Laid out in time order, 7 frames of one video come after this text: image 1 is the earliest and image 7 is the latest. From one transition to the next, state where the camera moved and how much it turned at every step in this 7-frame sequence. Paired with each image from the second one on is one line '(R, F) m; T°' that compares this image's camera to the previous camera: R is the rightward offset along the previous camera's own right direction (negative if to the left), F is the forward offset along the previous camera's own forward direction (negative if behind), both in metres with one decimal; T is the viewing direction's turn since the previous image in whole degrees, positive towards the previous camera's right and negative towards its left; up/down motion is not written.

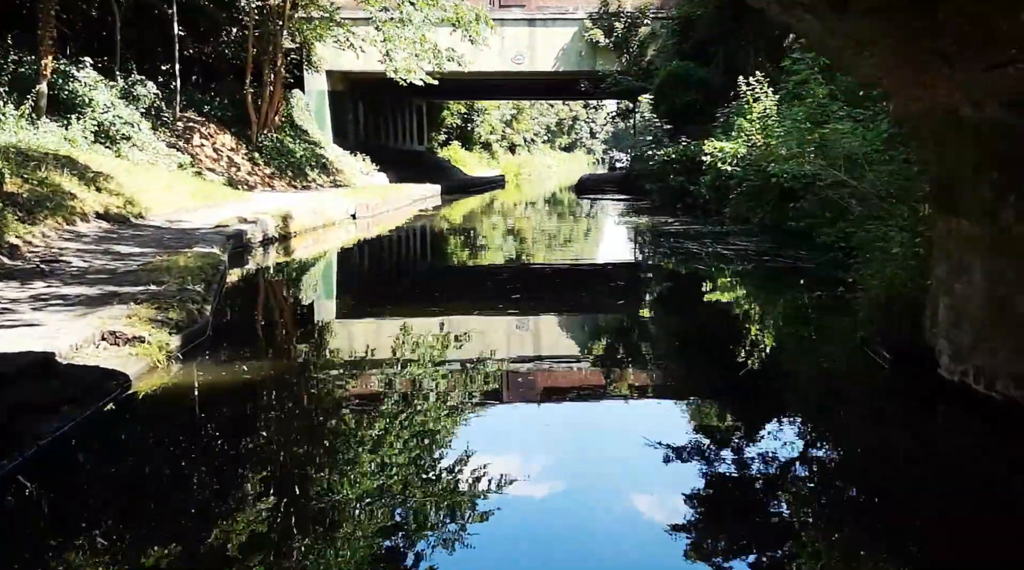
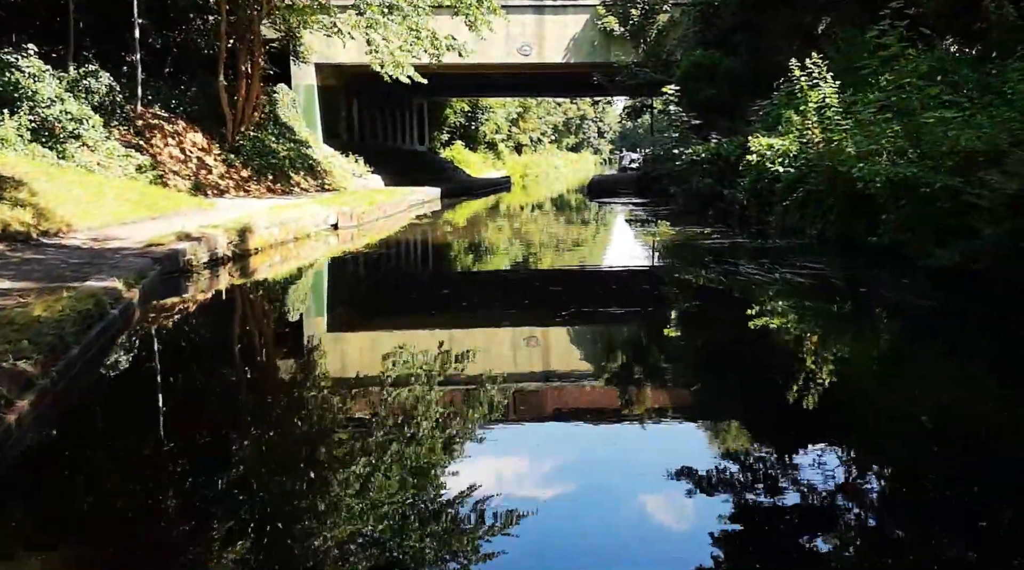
(0.0, +0.7) m; 0°
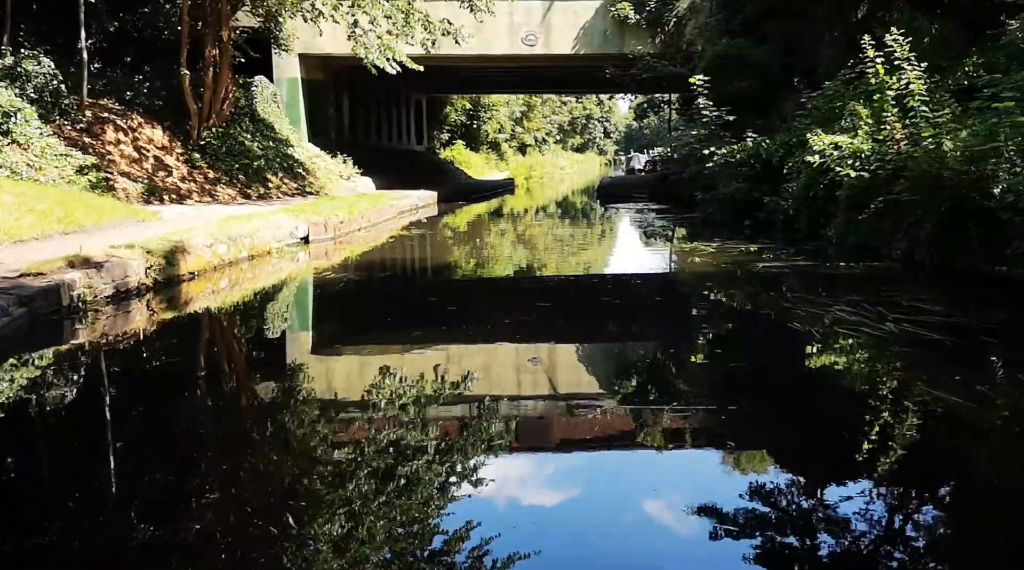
(0.0, +0.6) m; 0°
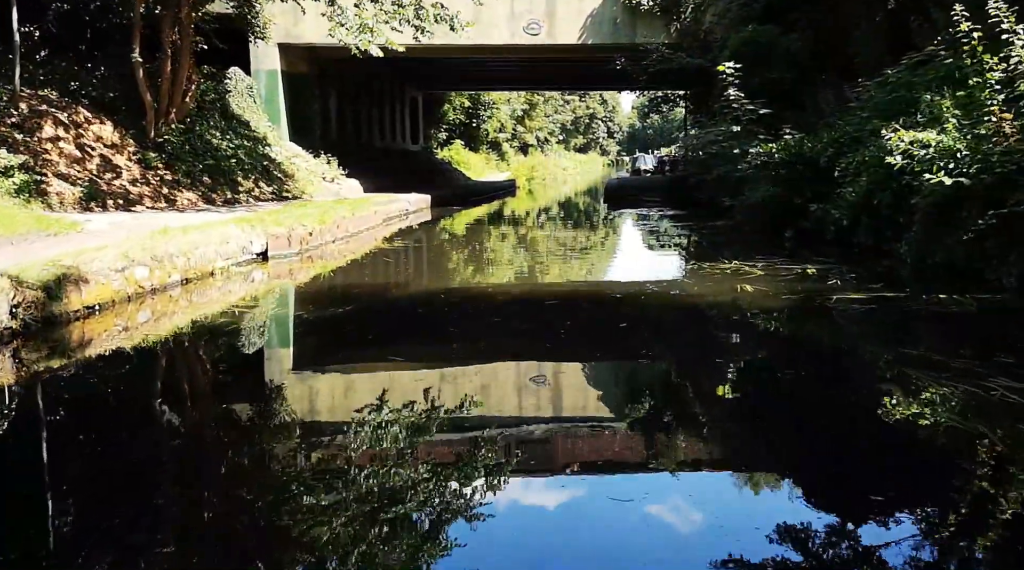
(0.0, +0.6) m; 0°
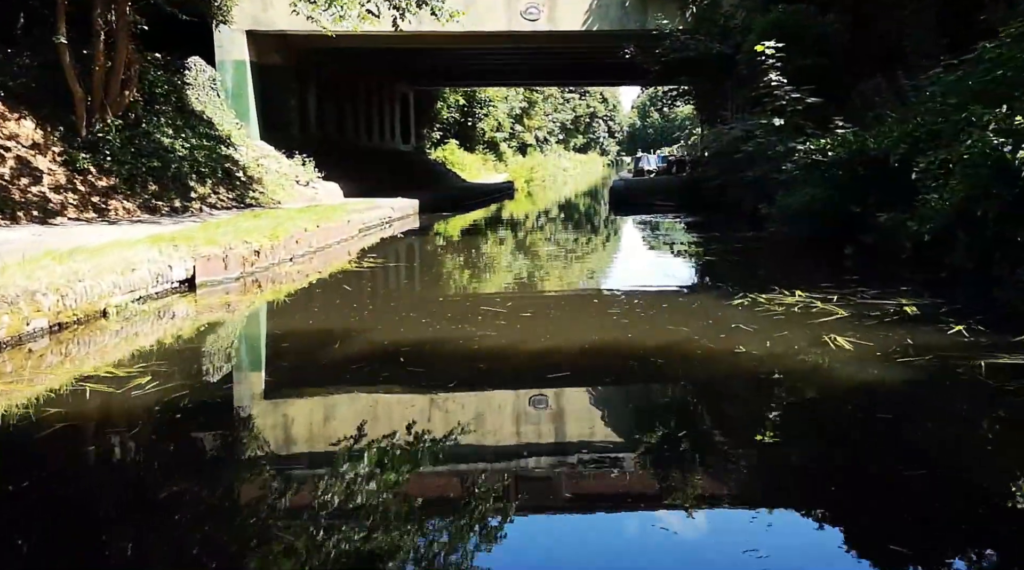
(0.0, +0.6) m; 0°
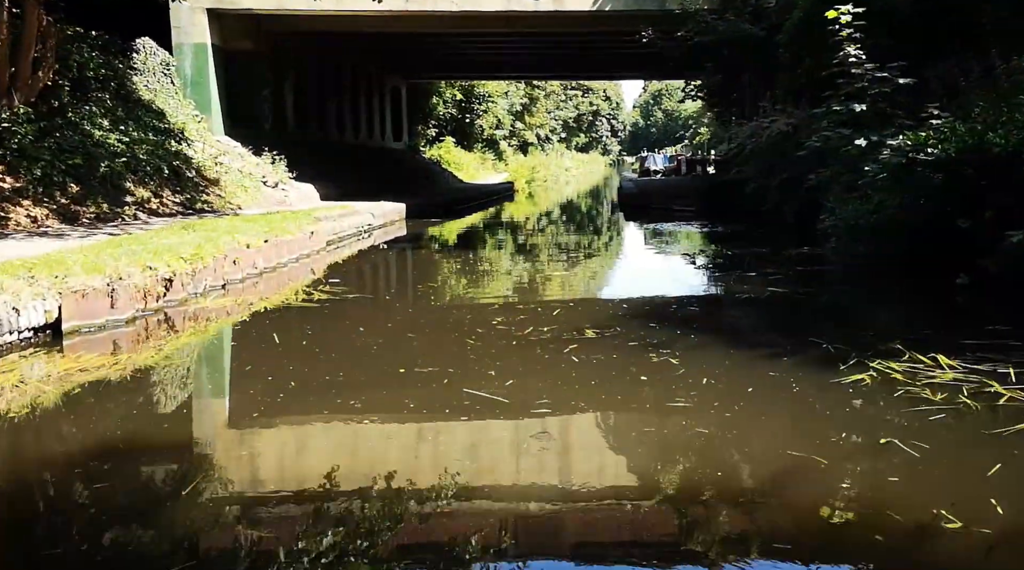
(0.0, +0.7) m; 0°
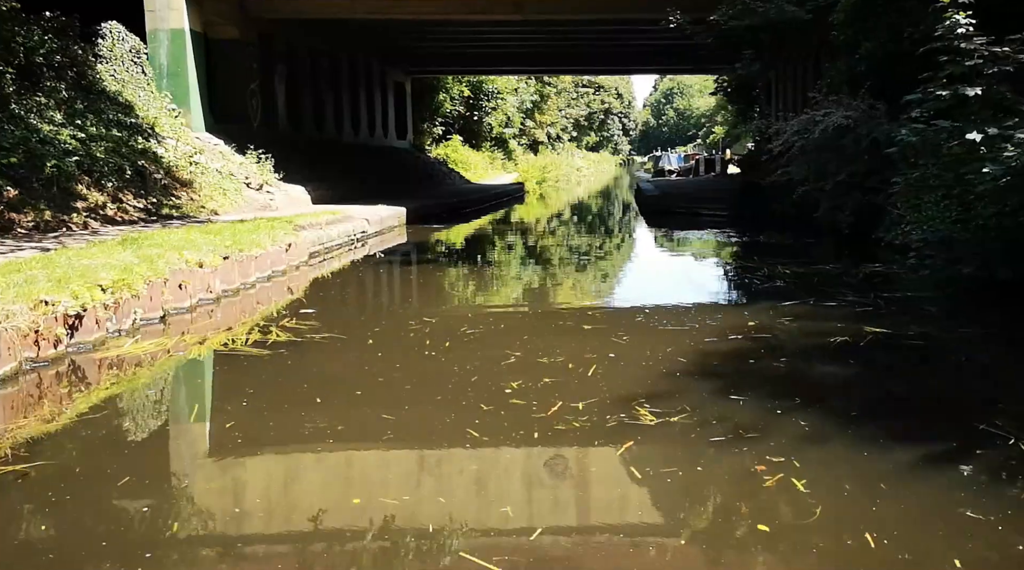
(0.0, +0.5) m; -1°
